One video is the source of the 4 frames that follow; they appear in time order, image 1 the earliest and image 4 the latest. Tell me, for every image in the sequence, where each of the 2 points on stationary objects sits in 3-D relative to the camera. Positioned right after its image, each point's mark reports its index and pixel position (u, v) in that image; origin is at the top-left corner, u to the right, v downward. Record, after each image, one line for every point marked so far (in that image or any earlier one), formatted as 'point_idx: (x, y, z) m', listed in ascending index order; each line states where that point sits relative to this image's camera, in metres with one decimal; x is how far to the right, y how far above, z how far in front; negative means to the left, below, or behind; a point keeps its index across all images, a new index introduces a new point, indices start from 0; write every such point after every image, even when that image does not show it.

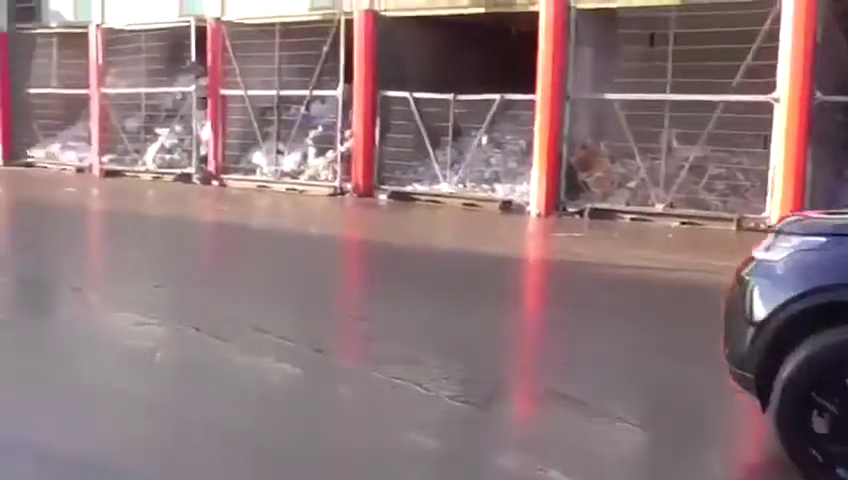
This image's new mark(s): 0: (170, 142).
0: (-5.5, +2.1, +18.4) m
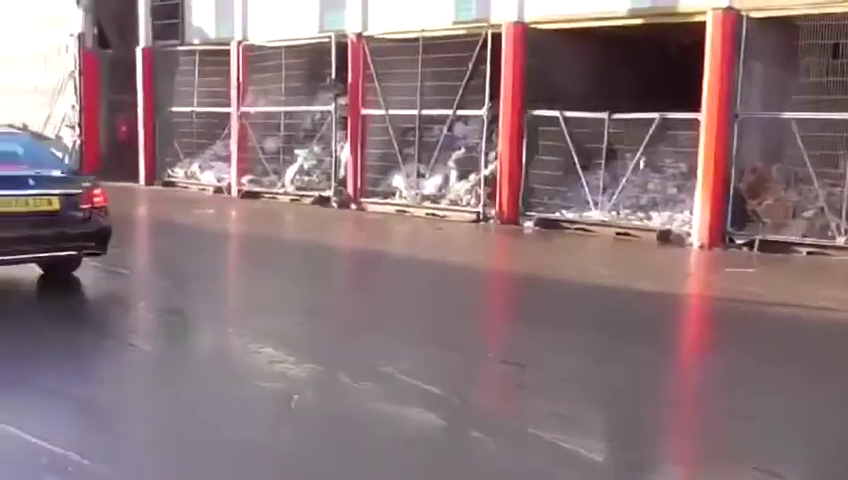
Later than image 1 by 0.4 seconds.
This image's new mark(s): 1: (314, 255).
0: (-2.4, +1.6, +17.8) m
1: (-1.7, -0.3, +13.1) m
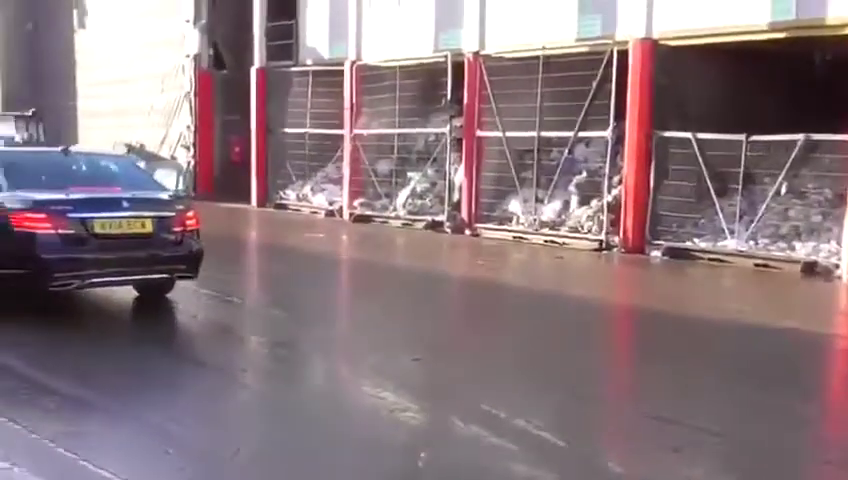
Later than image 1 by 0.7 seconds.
0: (-0.1, +1.1, +17.2) m
1: (0.0, -0.6, +12.4) m
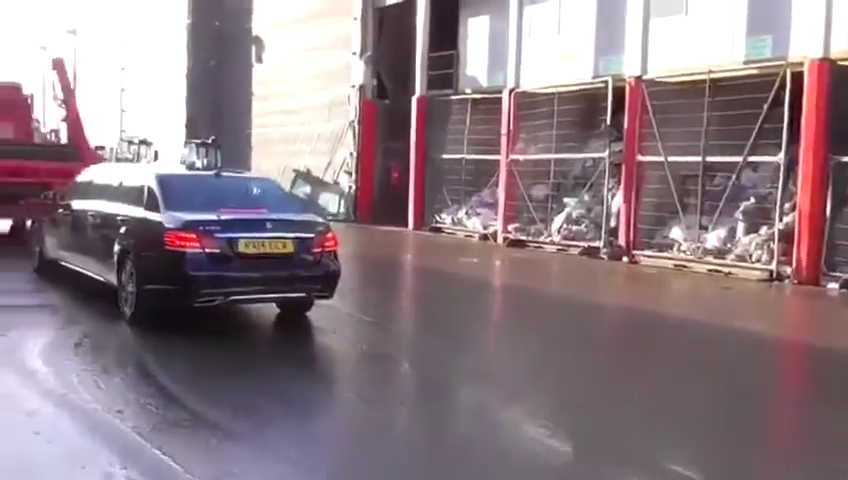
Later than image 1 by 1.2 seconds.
0: (+3.1, +0.5, +17.0) m
1: (+2.2, -1.0, +12.3) m
